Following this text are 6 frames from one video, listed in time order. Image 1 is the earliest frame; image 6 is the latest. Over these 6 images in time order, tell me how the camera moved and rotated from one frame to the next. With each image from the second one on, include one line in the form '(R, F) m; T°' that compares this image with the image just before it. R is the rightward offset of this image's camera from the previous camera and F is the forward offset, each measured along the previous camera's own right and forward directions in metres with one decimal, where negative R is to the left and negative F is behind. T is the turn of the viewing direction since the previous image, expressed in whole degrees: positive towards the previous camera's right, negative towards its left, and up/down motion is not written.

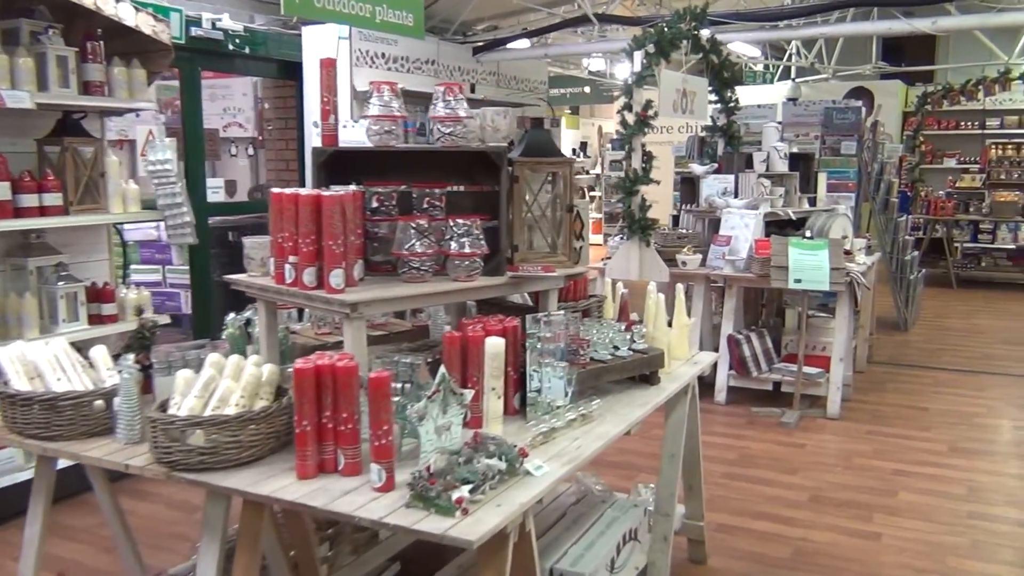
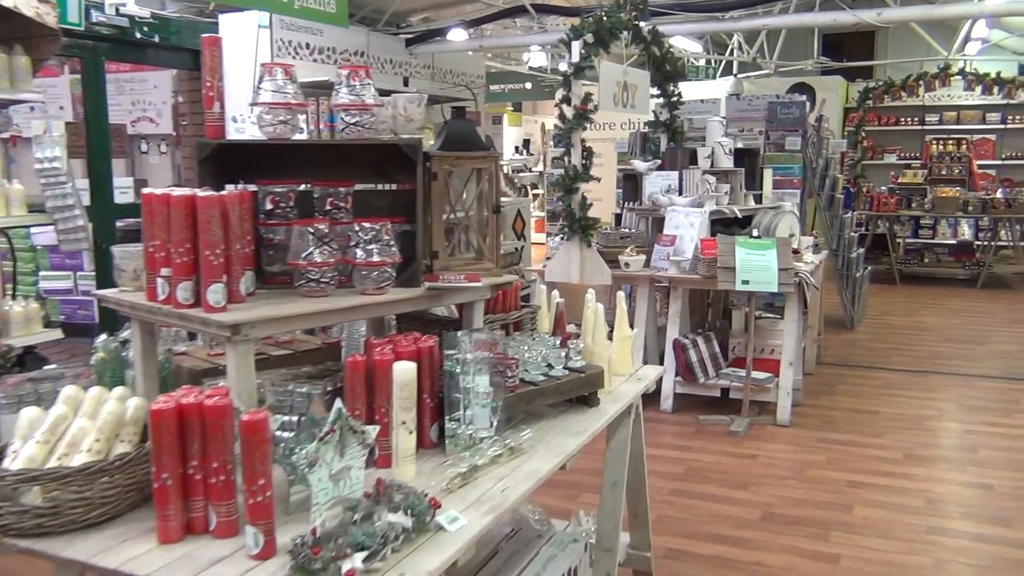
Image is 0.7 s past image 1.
(+0.1, +0.3) m; +3°
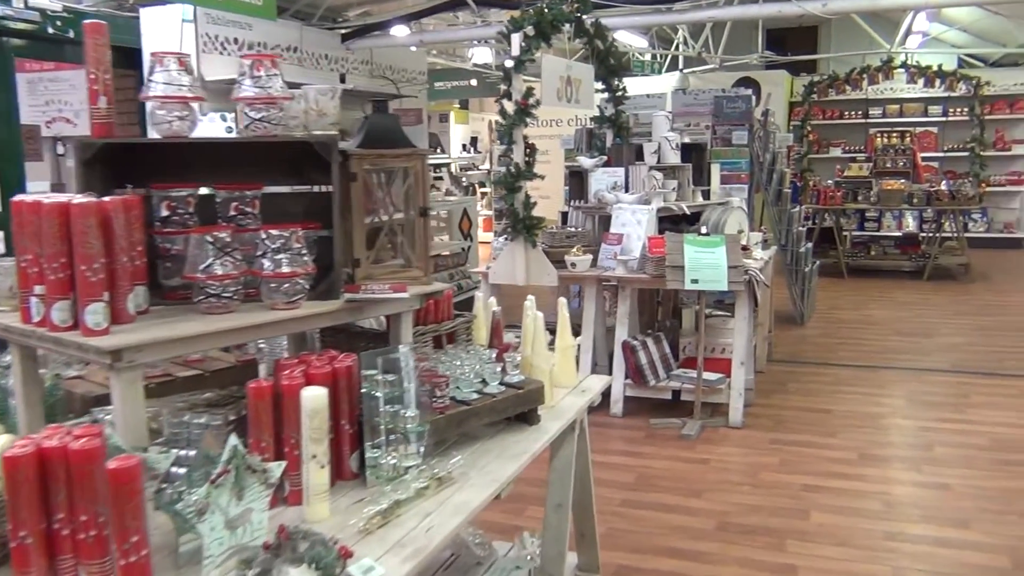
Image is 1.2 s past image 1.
(+0.1, +0.2) m; +3°
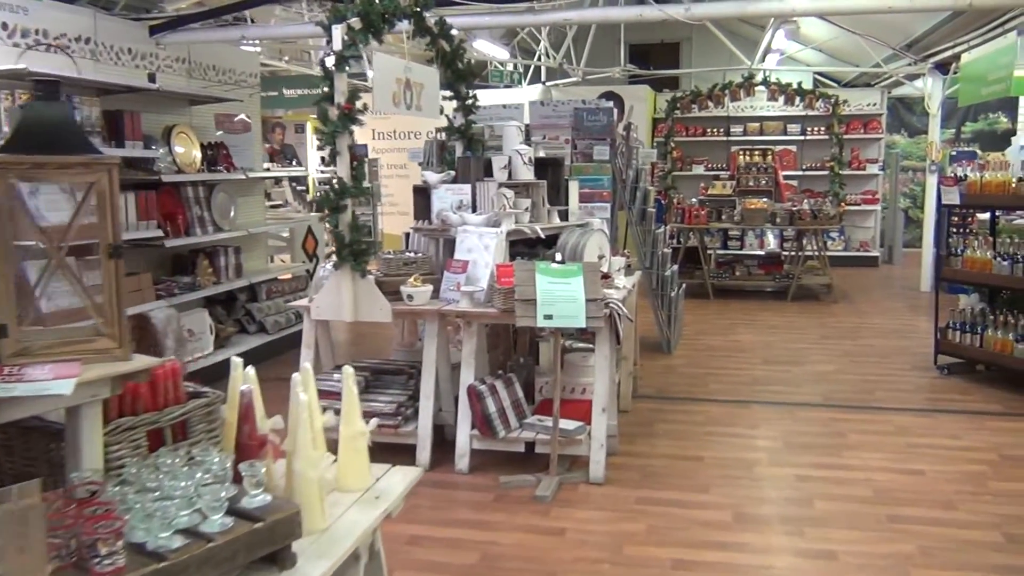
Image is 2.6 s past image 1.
(+0.2, +0.6) m; +8°
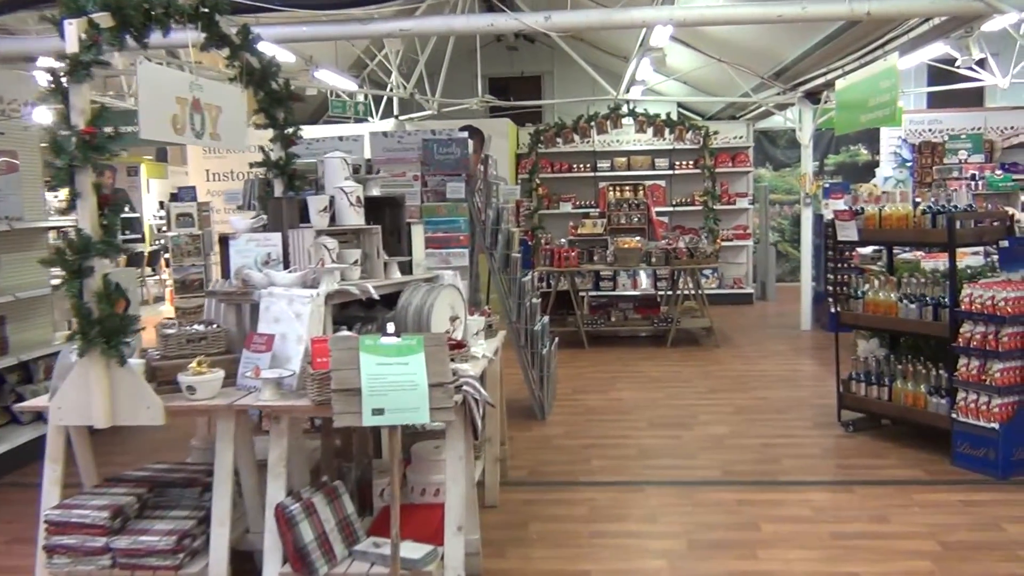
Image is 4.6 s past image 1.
(+0.2, +0.9) m; +8°
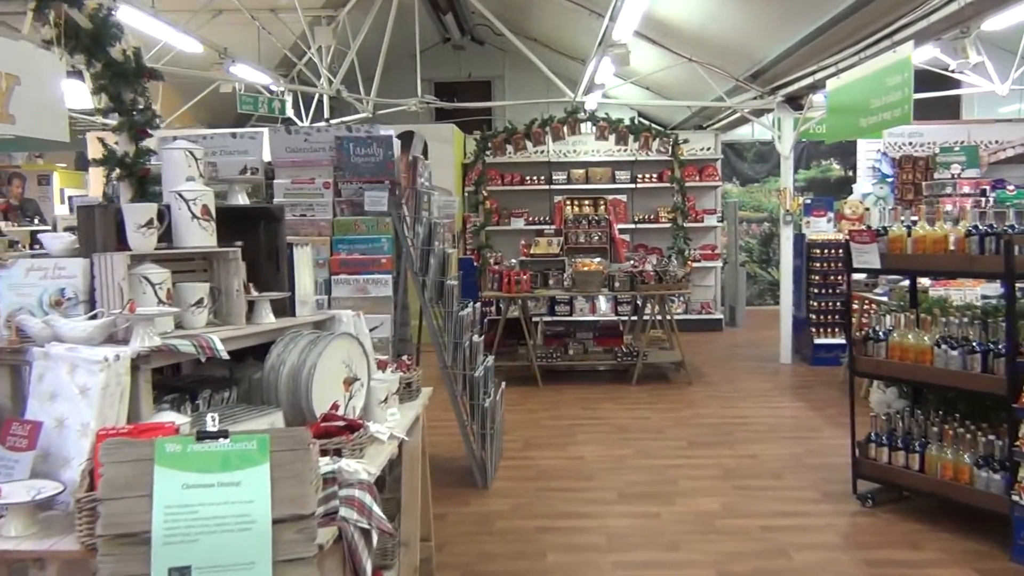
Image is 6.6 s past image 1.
(+0.1, +1.0) m; +3°
